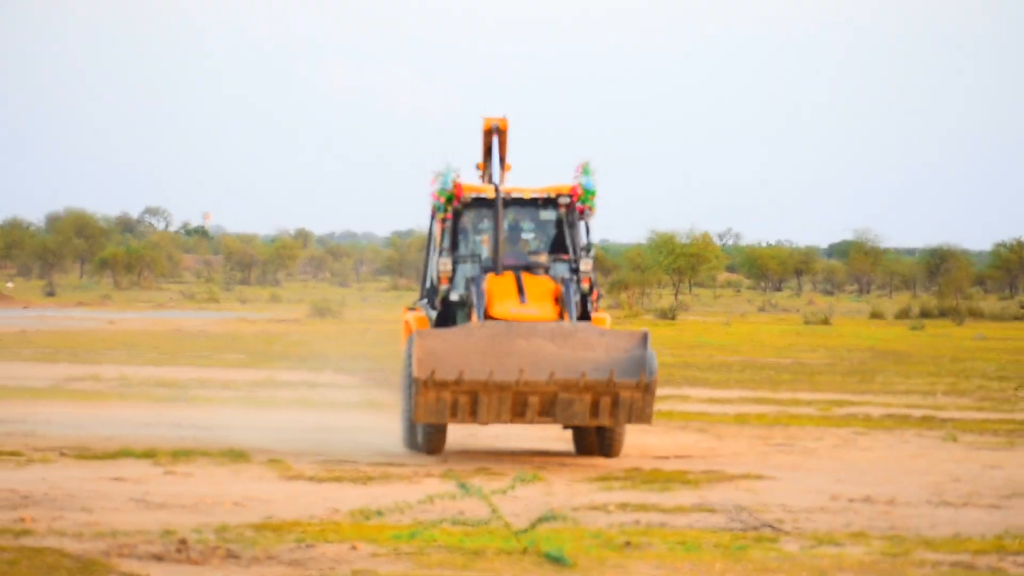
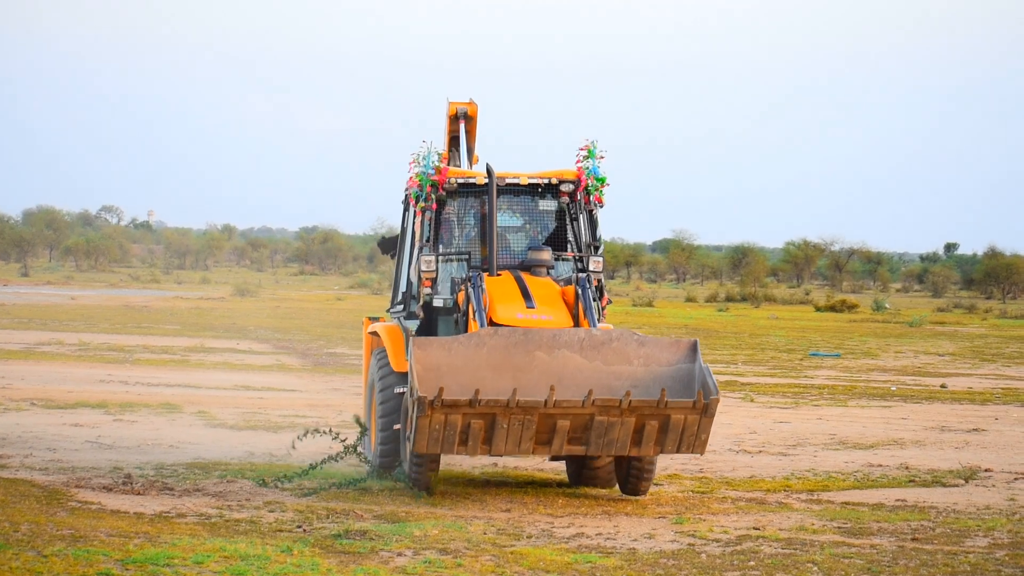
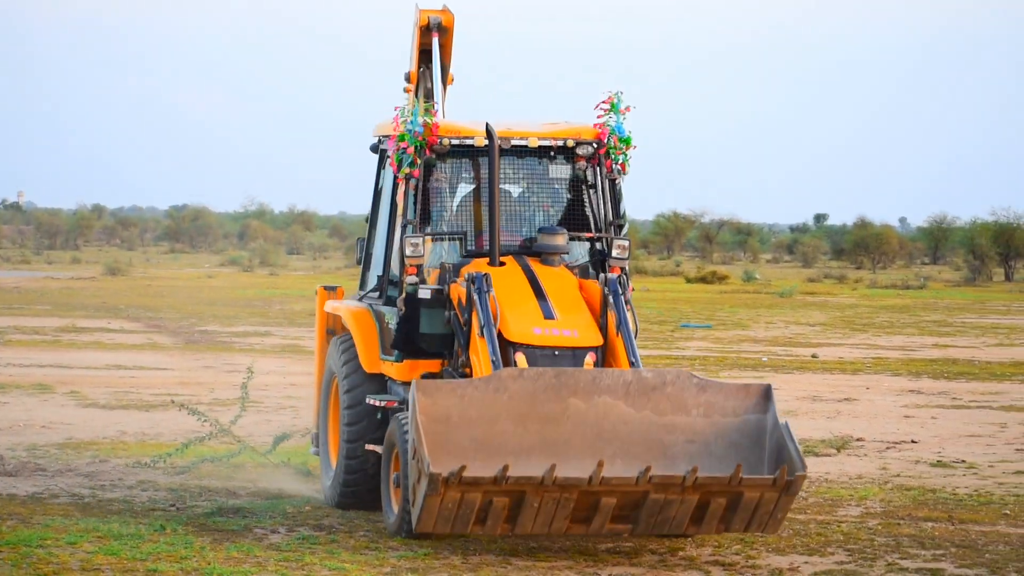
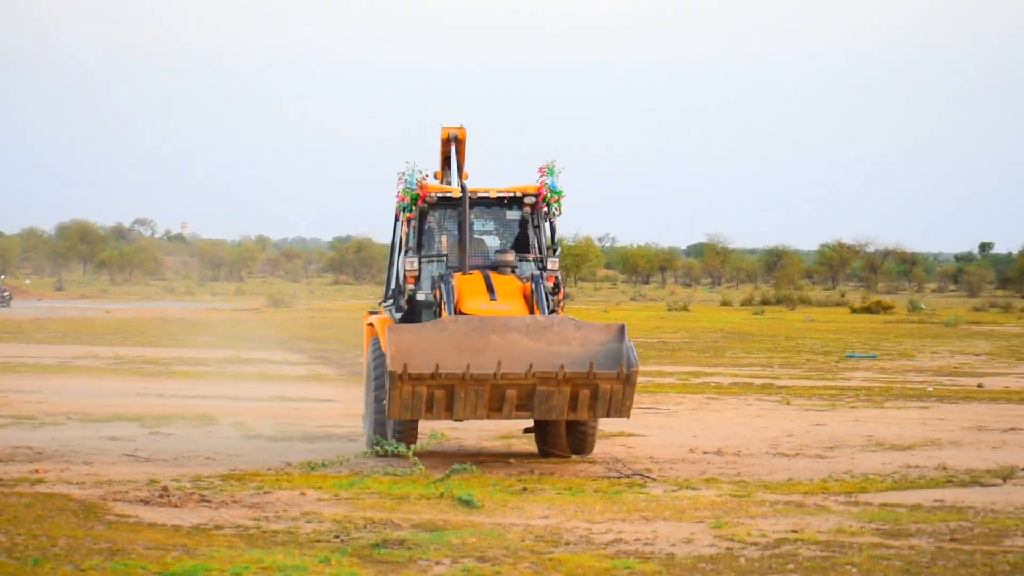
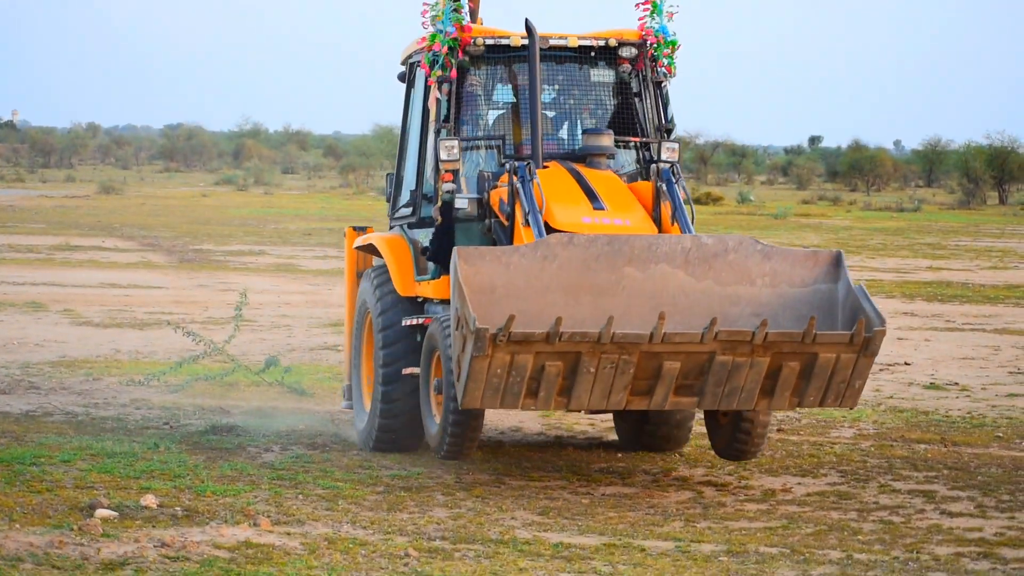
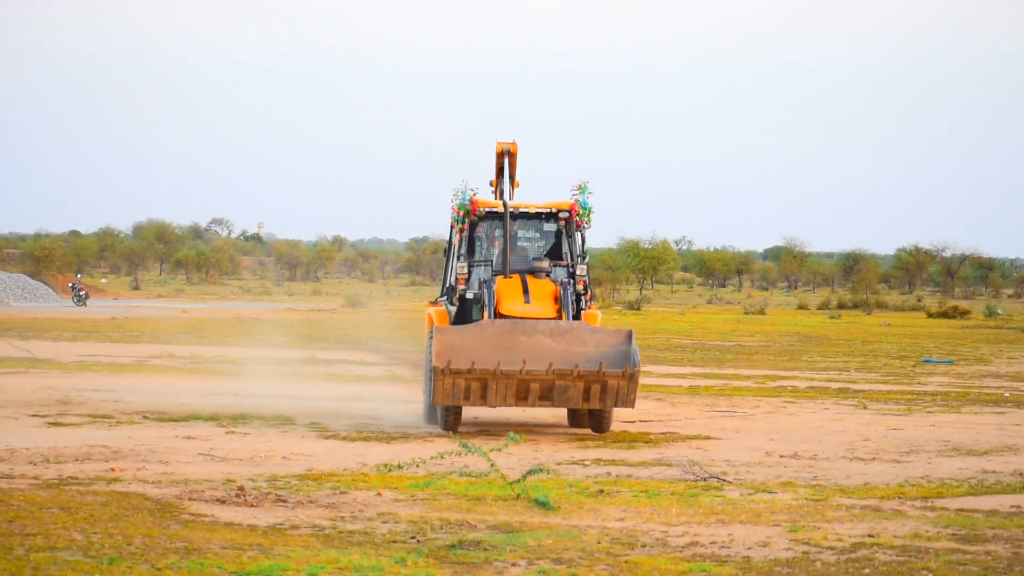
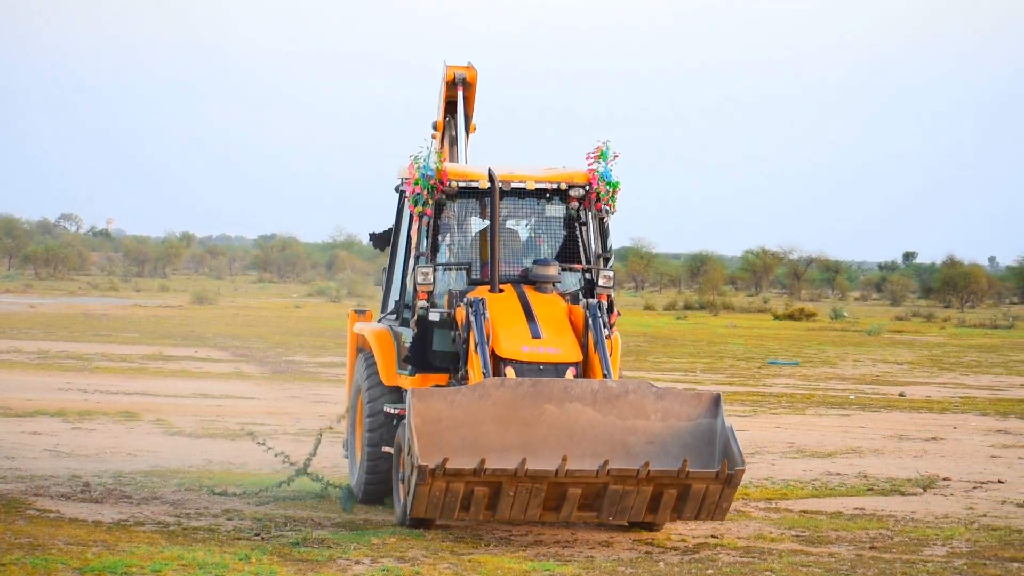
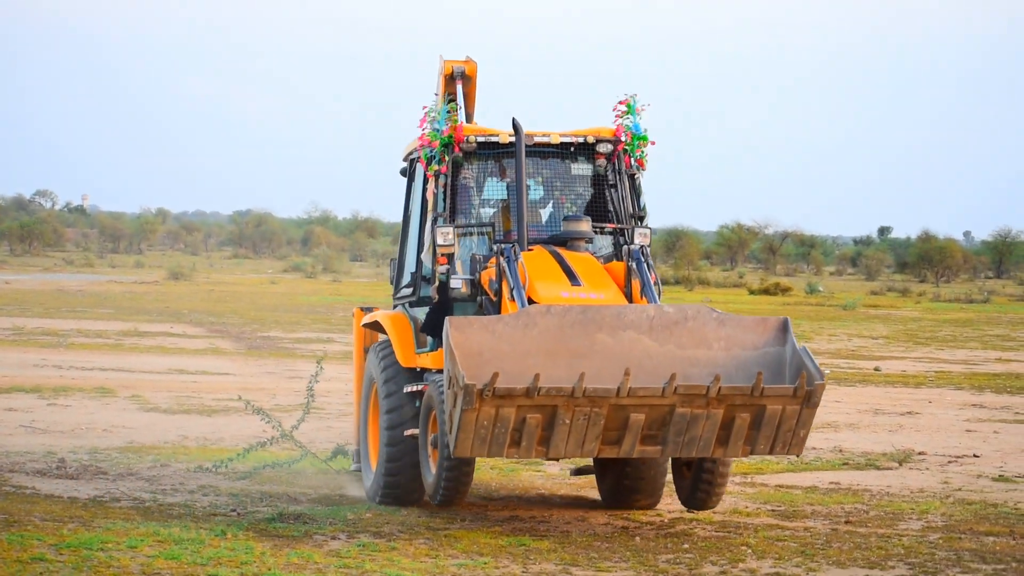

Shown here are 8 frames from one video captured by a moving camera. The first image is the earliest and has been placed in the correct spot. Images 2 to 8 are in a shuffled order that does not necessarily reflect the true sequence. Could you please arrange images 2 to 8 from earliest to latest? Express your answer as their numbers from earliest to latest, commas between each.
6, 4, 2, 7, 8, 3, 5
